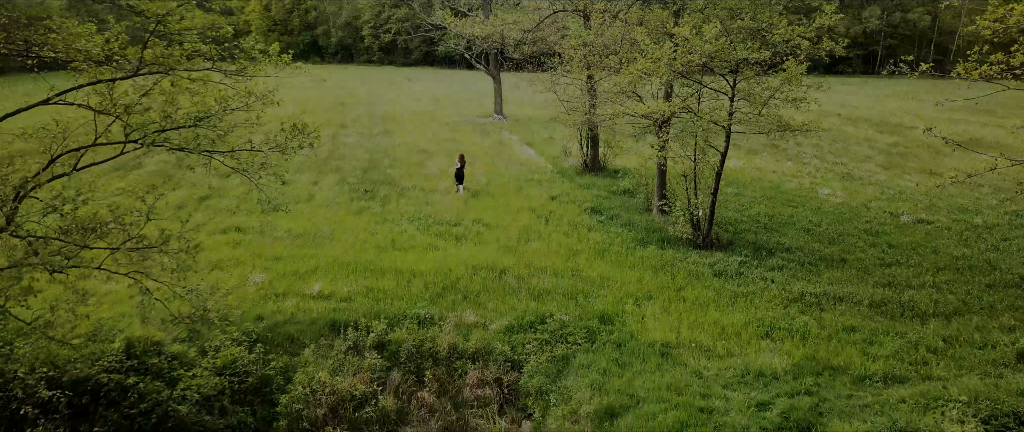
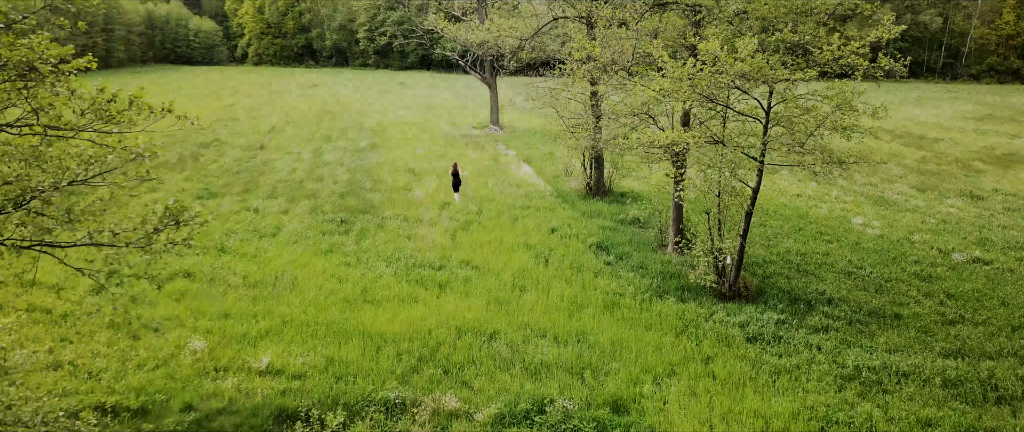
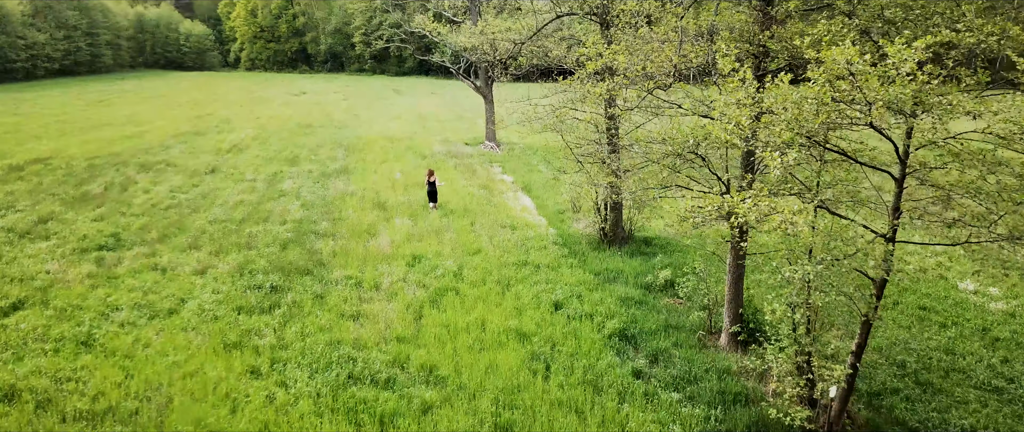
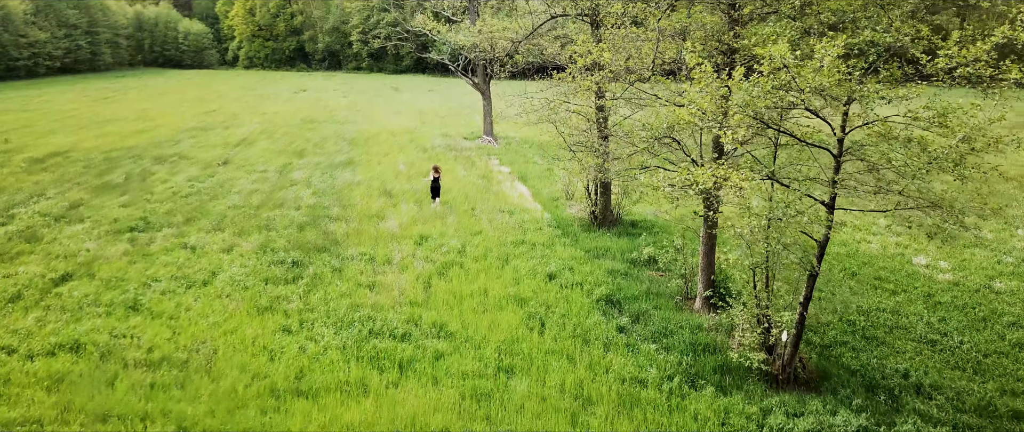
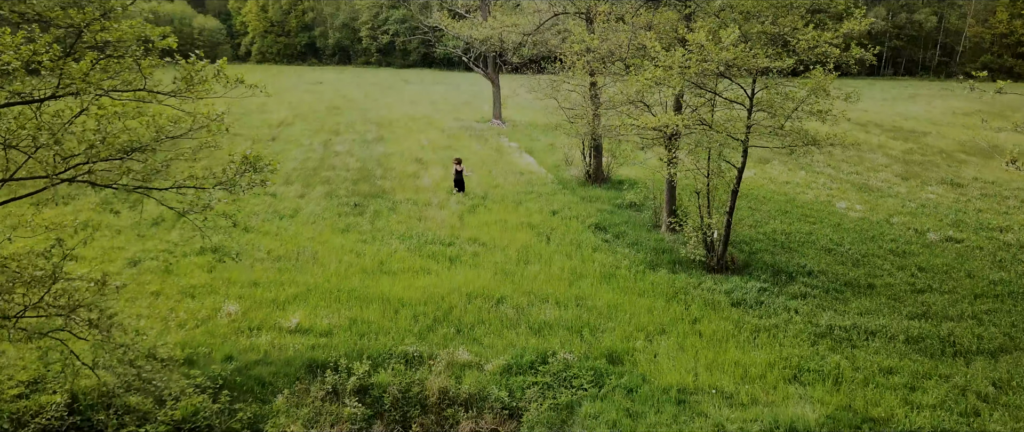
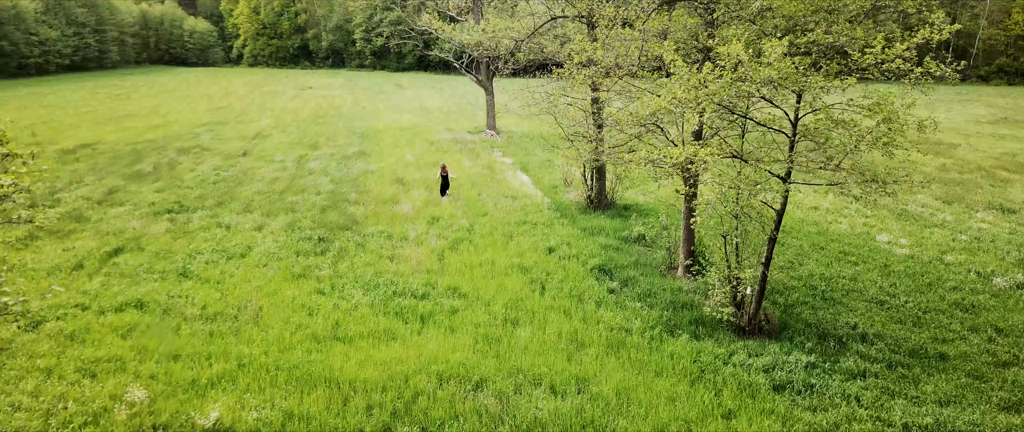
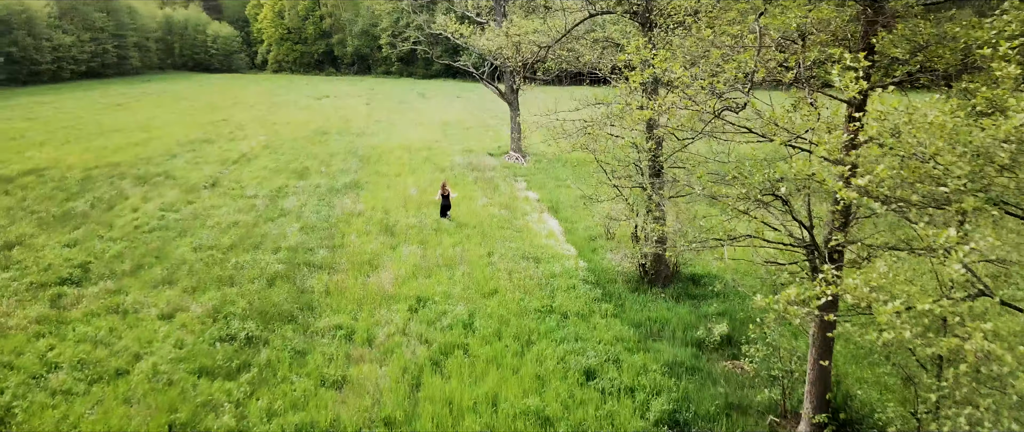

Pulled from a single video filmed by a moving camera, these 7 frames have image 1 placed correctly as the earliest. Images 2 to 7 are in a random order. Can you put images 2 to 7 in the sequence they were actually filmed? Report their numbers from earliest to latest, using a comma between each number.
5, 2, 6, 4, 3, 7
